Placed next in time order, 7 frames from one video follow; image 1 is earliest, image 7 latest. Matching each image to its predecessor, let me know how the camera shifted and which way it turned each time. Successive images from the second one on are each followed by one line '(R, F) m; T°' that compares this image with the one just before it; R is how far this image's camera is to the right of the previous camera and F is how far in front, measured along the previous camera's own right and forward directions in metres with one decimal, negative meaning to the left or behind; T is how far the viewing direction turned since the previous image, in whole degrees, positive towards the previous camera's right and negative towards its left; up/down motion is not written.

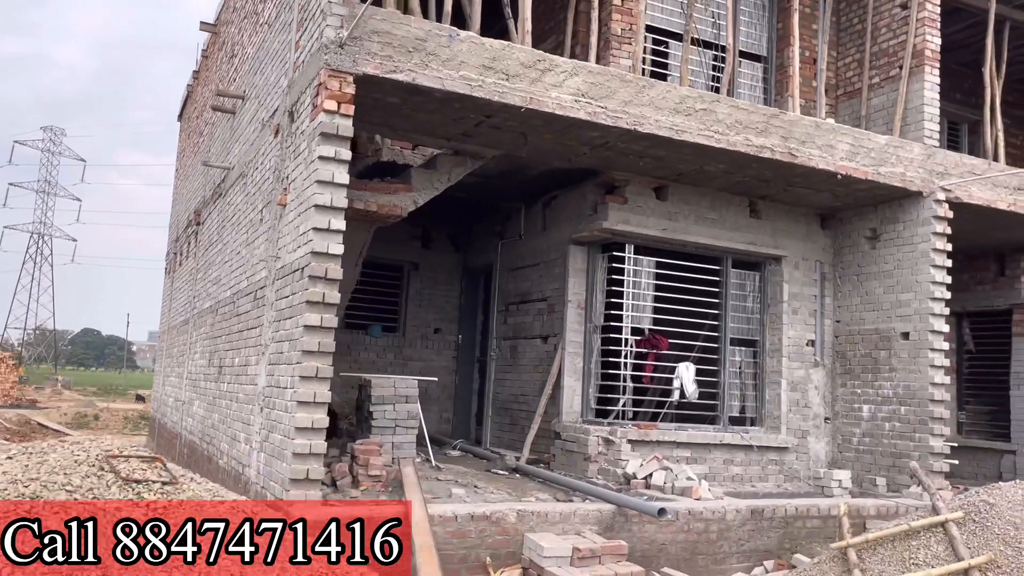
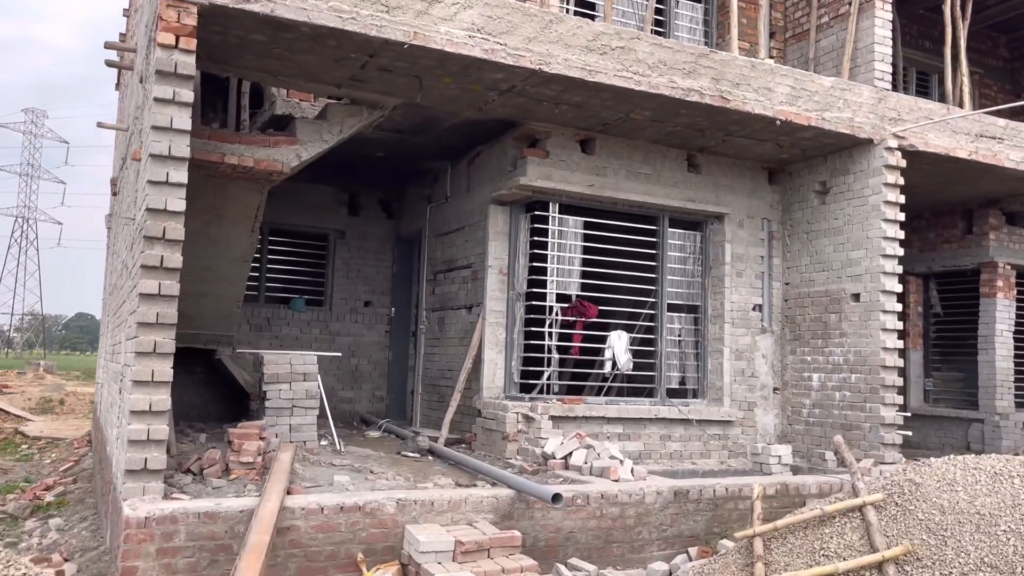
(+0.7, +0.7) m; 0°
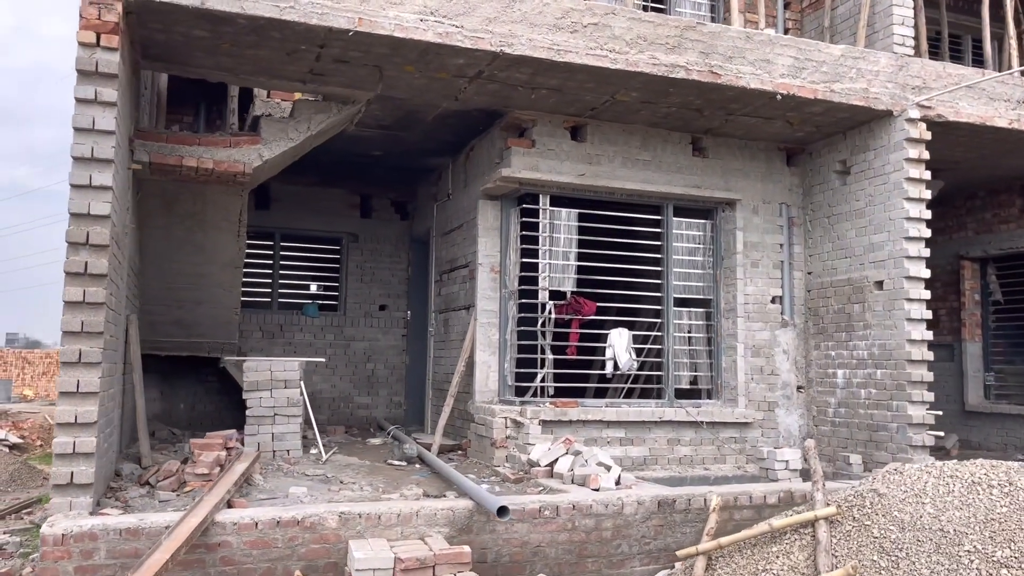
(+0.8, +0.4) m; -6°
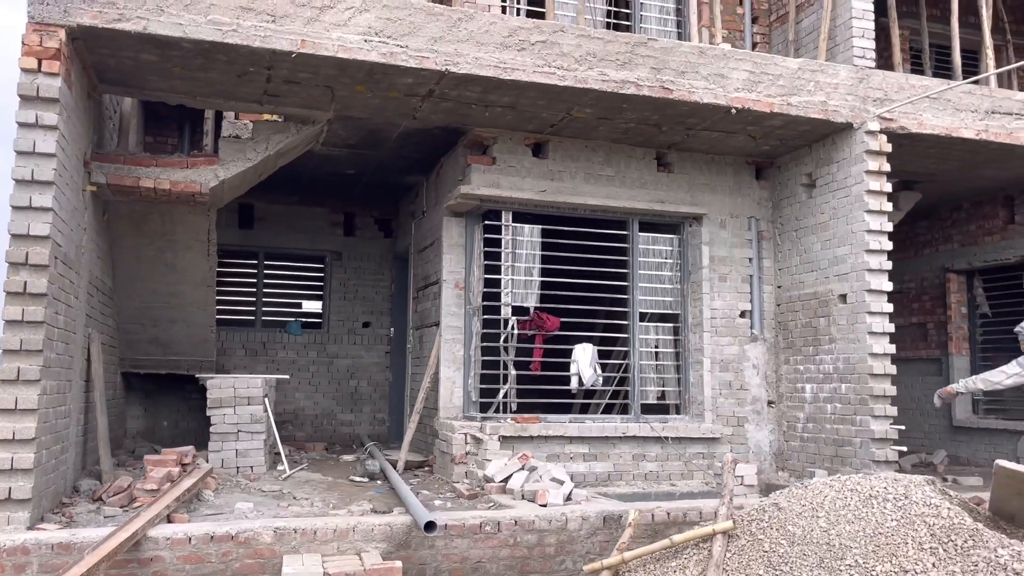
(+0.5, 0.0) m; -2°
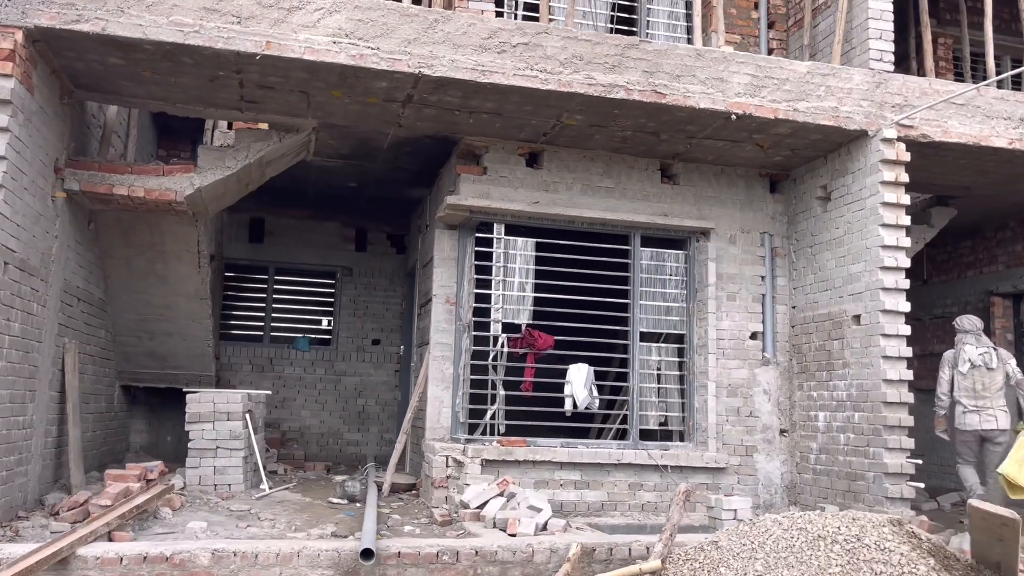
(+0.6, +0.4) m; -4°
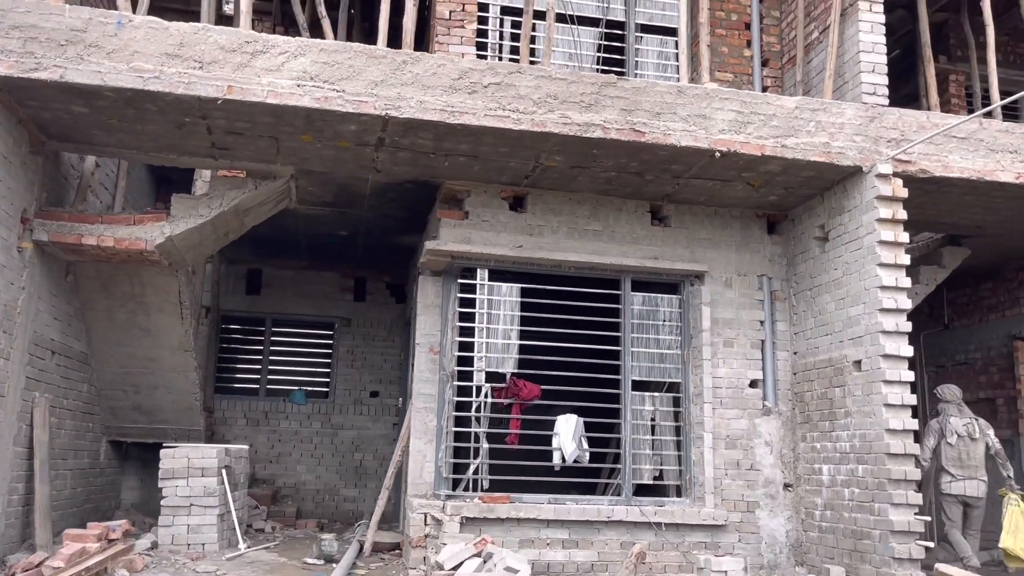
(+0.4, +0.3) m; -2°
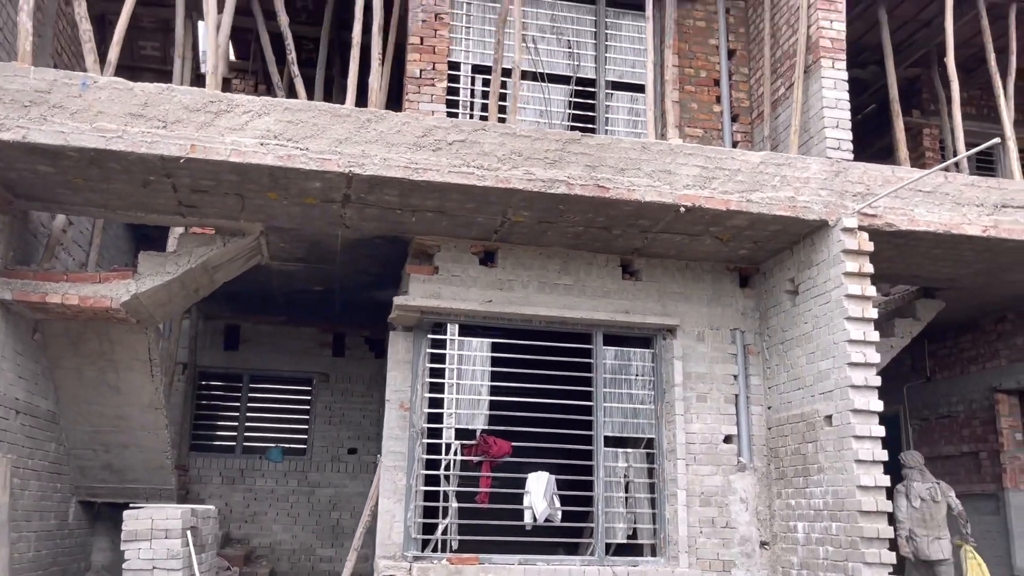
(+0.2, 0.0) m; 0°
